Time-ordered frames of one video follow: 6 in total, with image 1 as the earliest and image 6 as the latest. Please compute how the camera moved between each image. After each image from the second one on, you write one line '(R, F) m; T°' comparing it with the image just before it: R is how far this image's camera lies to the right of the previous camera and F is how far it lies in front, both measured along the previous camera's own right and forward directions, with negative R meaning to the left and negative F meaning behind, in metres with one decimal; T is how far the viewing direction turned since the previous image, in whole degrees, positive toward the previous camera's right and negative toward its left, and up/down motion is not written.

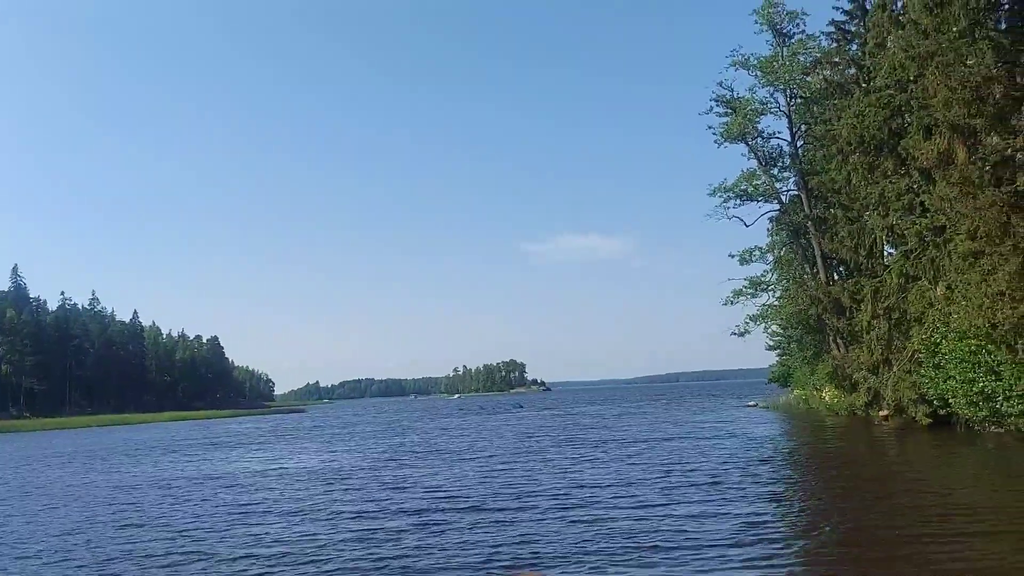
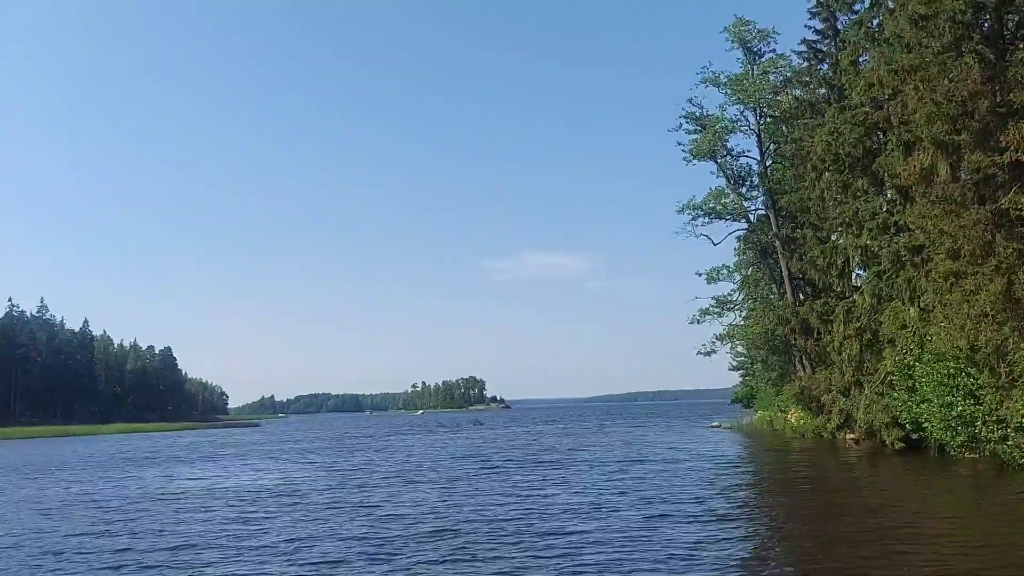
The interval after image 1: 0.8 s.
(-0.1, +0.6) m; +3°
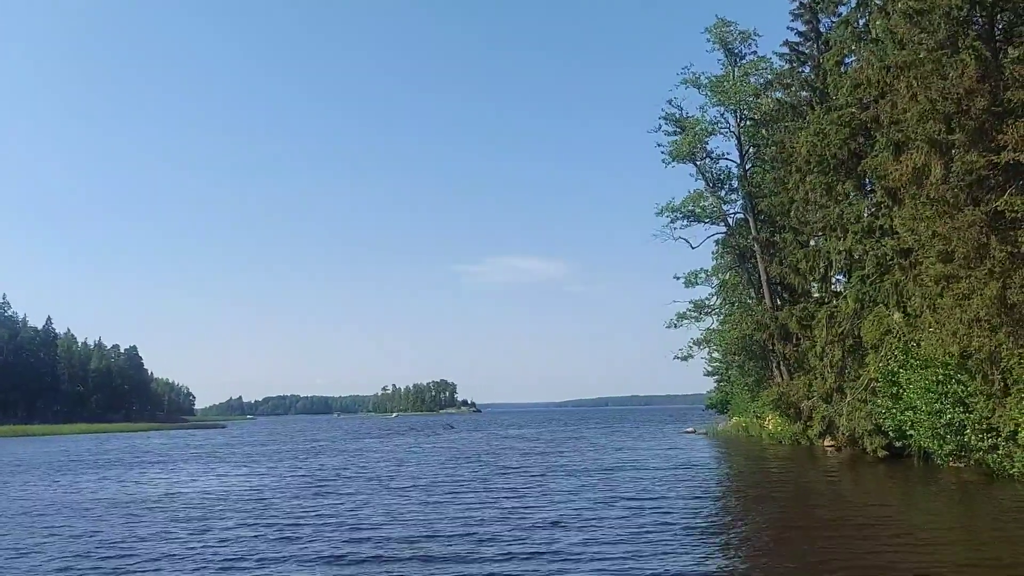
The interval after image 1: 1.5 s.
(-0.1, +0.5) m; +2°
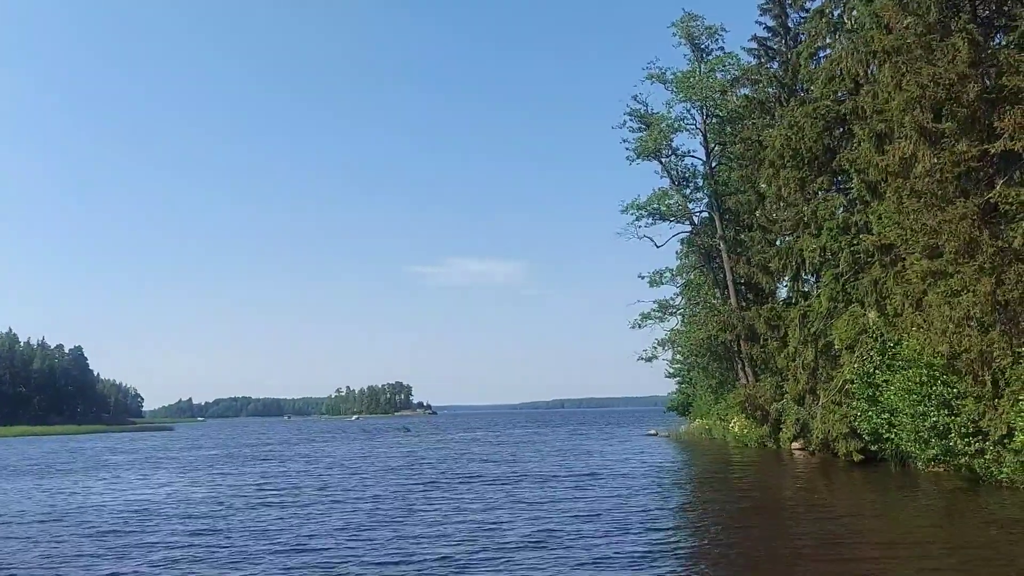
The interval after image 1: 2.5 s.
(-0.1, +0.8) m; +3°
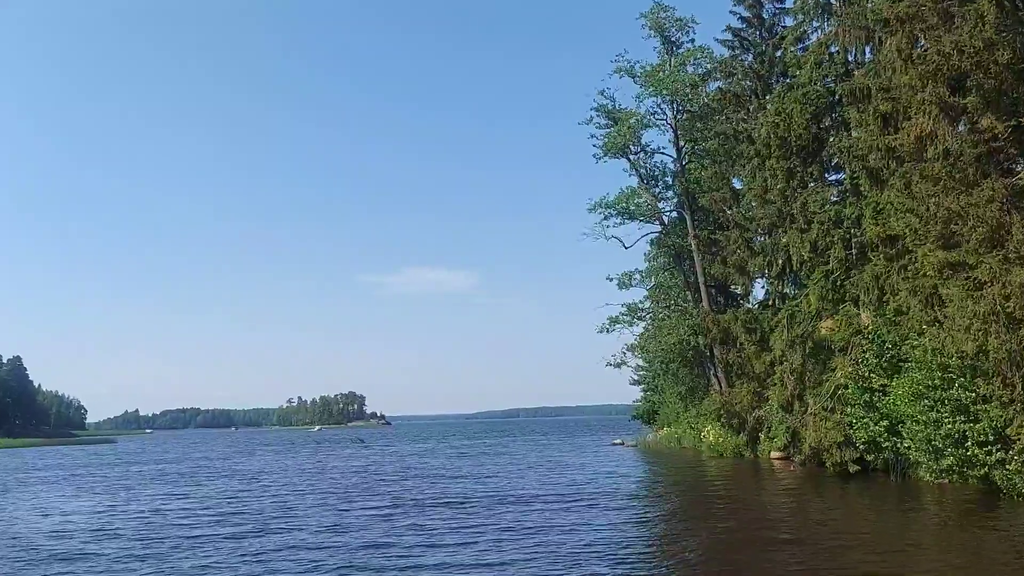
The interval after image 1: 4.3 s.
(-0.2, +1.4) m; +3°
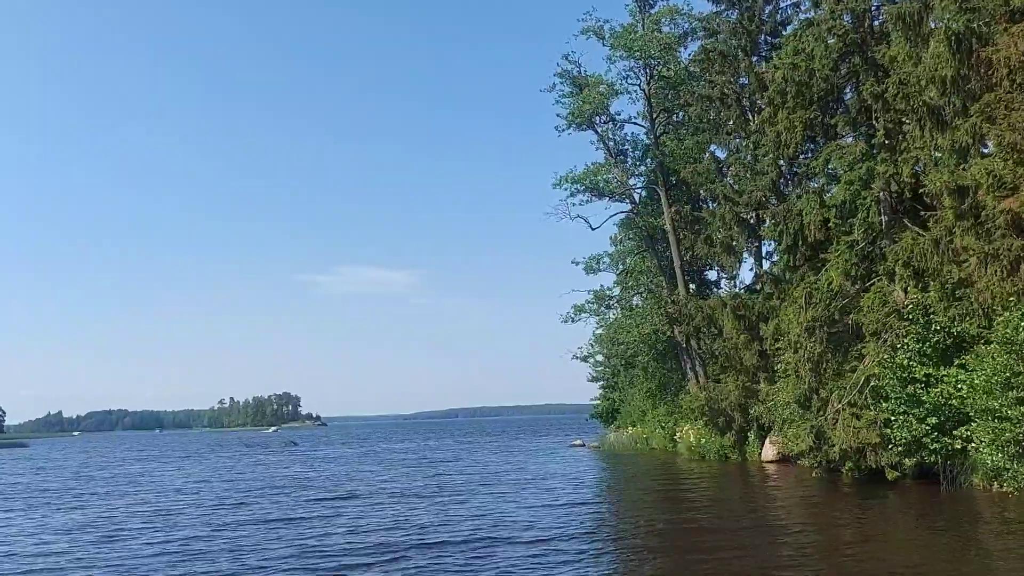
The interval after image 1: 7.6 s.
(-0.4, +2.7) m; +4°
